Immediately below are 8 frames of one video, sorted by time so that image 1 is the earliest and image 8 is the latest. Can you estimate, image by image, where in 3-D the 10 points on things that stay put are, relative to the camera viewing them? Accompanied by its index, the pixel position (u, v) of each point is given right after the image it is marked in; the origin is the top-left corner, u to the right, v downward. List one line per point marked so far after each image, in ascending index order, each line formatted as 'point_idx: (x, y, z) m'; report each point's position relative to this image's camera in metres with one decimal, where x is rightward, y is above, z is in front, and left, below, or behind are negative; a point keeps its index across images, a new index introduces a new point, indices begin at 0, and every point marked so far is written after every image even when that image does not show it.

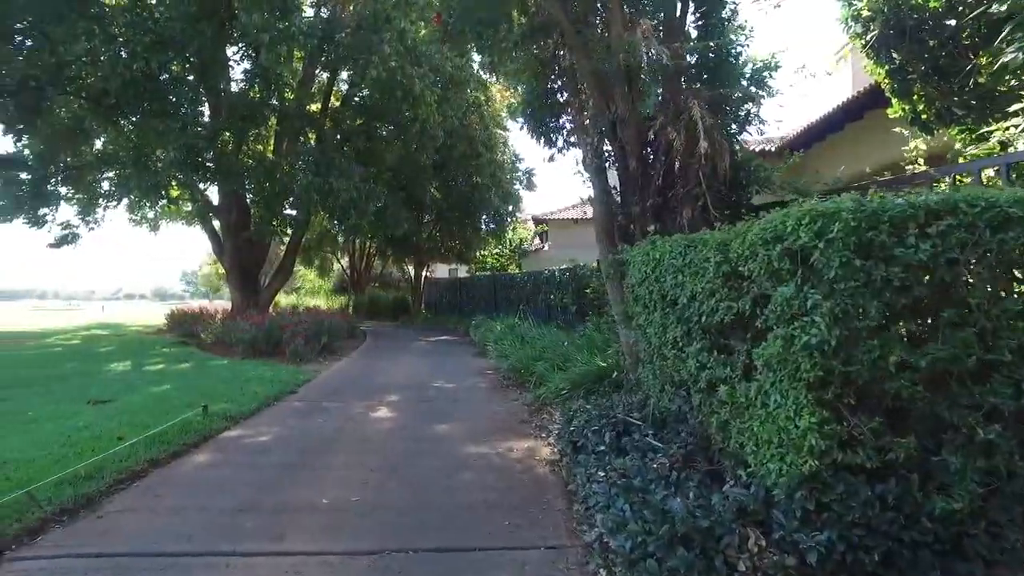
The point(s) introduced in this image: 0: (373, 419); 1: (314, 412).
0: (-1.1, -1.1, +5.9) m
1: (-1.7, -1.1, +6.4) m
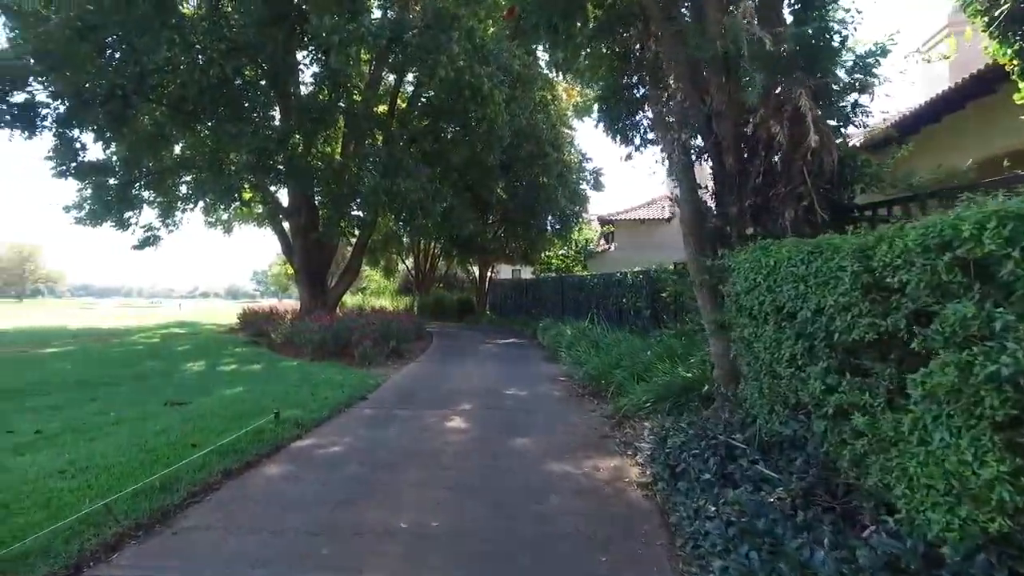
0: (-0.5, -1.2, +5.7) m
1: (-1.1, -1.2, +6.2) m
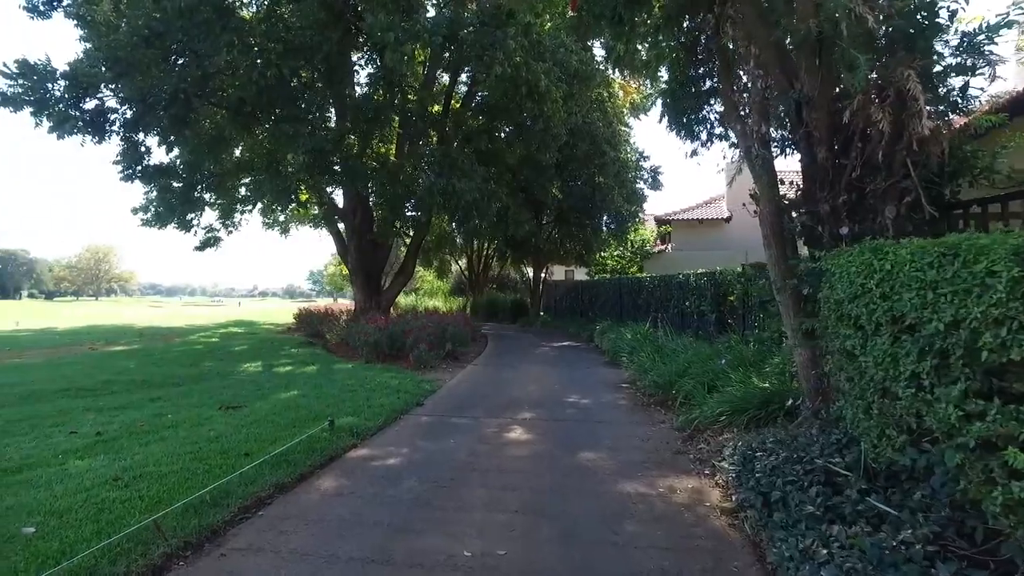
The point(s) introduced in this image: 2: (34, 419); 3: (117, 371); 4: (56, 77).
0: (0.0, -1.2, +5.4) m
1: (-0.6, -1.2, +5.9) m
2: (-4.9, -1.3, +7.4) m
3: (-6.2, -1.3, +11.2) m
4: (-8.8, +4.1, +13.7) m
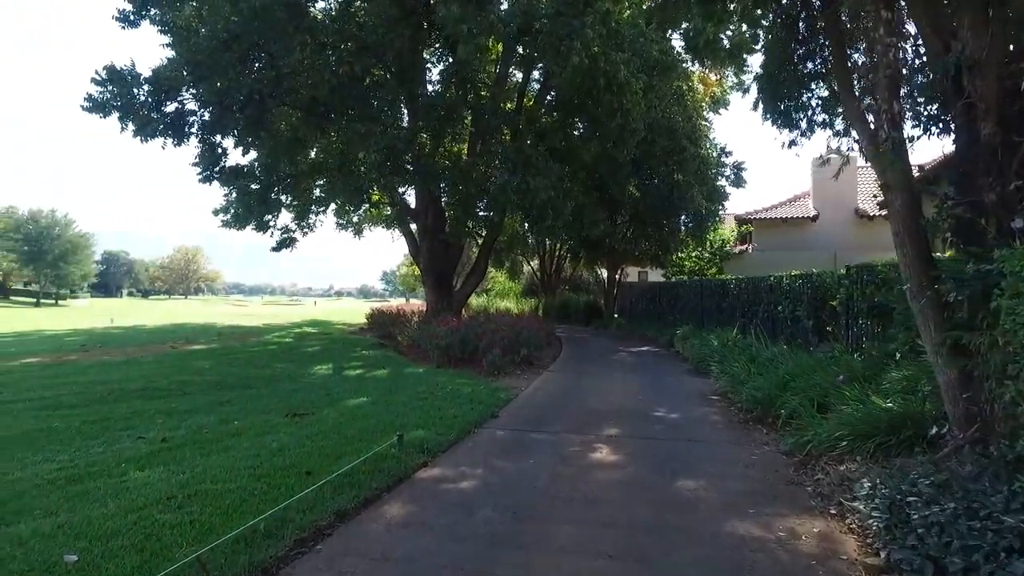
0: (+0.6, -1.2, +4.8) m
1: (+0.1, -1.2, +5.4) m
2: (-4.1, -1.3, +7.3) m
3: (-5.0, -1.3, +11.2) m
4: (-7.3, +4.1, +14.0) m
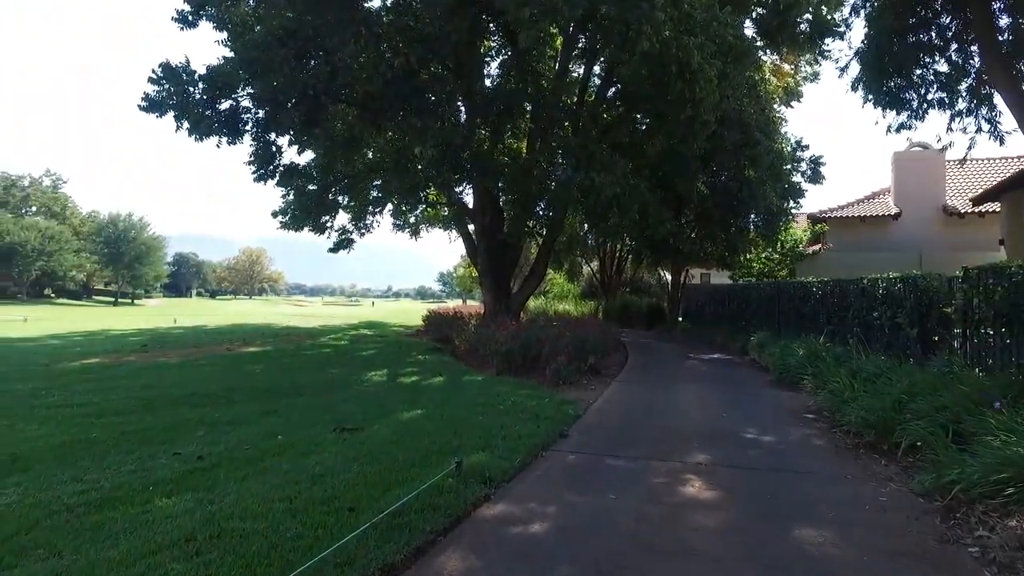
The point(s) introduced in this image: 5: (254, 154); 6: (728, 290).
0: (+1.0, -1.3, +4.0) m
1: (+0.6, -1.3, +4.6) m
2: (-3.5, -1.4, +6.9) m
3: (-4.1, -1.3, +10.8) m
4: (-6.1, +4.0, +13.7) m
5: (-5.3, +2.8, +14.7) m
6: (+6.0, 0.0, +19.8) m
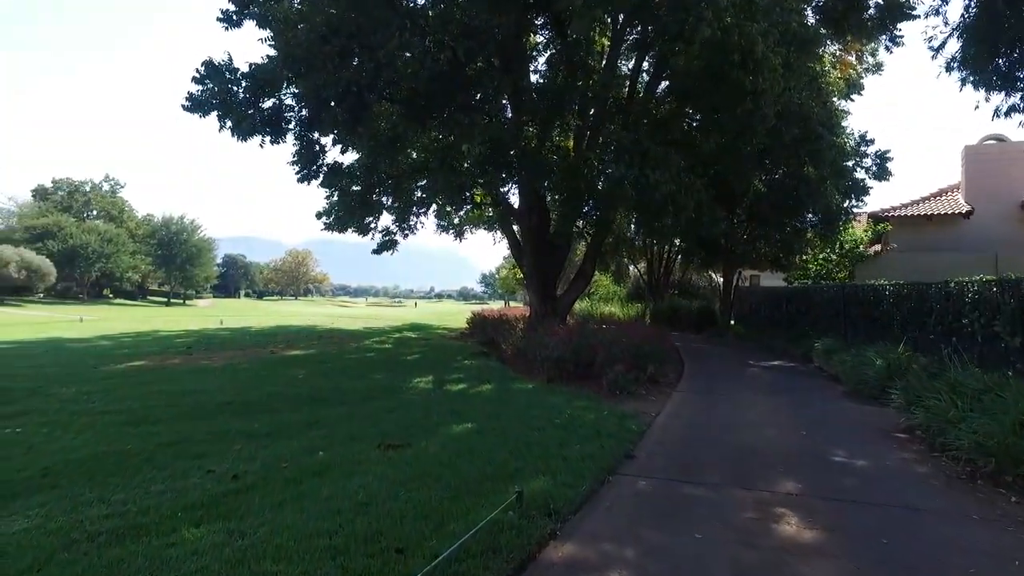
0: (+1.3, -1.3, +3.4) m
1: (+0.9, -1.3, +4.0) m
2: (-3.0, -1.4, +6.5) m
3: (-3.3, -1.4, +10.4) m
4: (-5.2, +4.0, +13.5) m
5: (-4.3, +2.7, +14.4) m
6: (+7.2, -0.1, +18.9) m
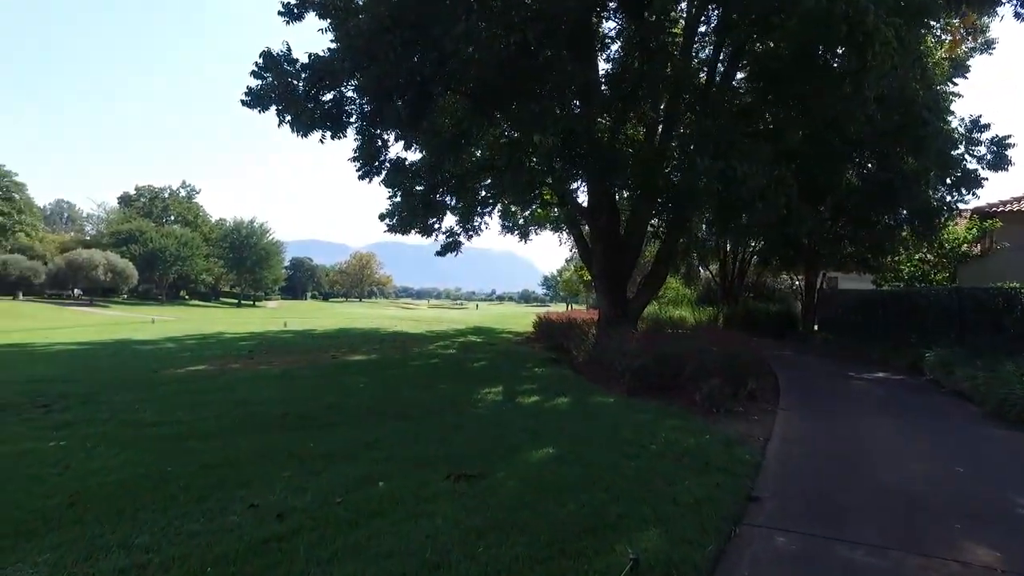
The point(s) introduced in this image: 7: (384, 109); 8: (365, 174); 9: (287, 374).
0: (+1.8, -1.3, +2.3) m
1: (+1.4, -1.3, +3.0) m
2: (-2.3, -1.4, +5.8) m
3: (-2.3, -1.4, +9.7) m
4: (-3.9, +3.9, +13.0) m
5: (-2.9, +2.7, +13.8) m
6: (+8.9, -0.2, +17.2) m
7: (-2.3, +3.2, +12.7) m
8: (-3.1, +2.4, +15.3) m
9: (-3.8, -1.4, +11.8) m
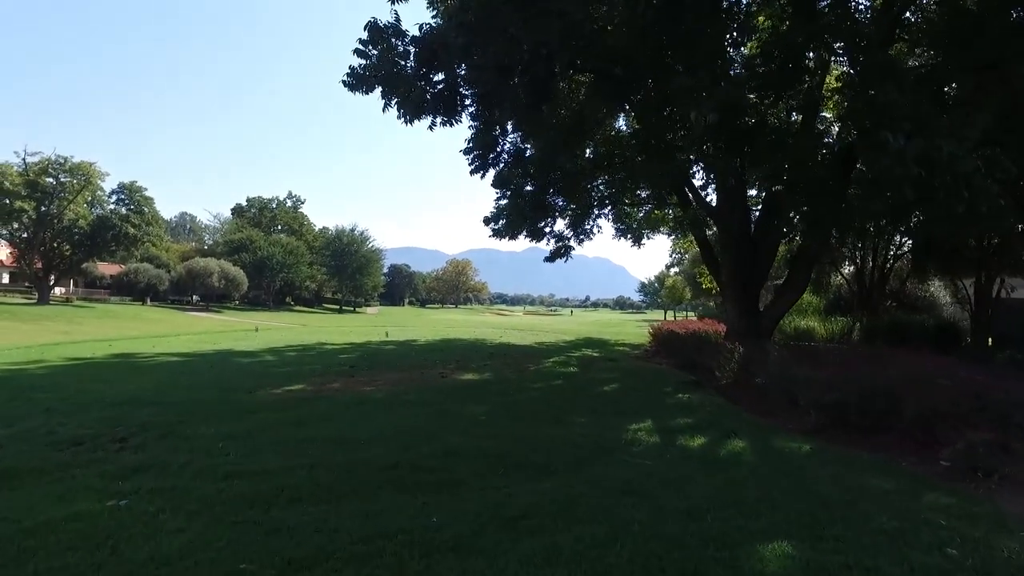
0: (+2.5, -1.4, 0.0) m
1: (+2.3, -1.4, +0.7) m
2: (-1.0, -1.5, +4.0) m
3: (-0.5, -1.5, +7.9) m
4: (-1.7, +3.8, +11.4) m
5: (-0.7, +2.5, +12.1) m
6: (+11.6, -0.4, +13.9) m
7: (-0.1, +3.0, +10.9) m
8: (-0.7, +2.2, +13.6) m
9: (-1.7, -1.6, +10.2) m
